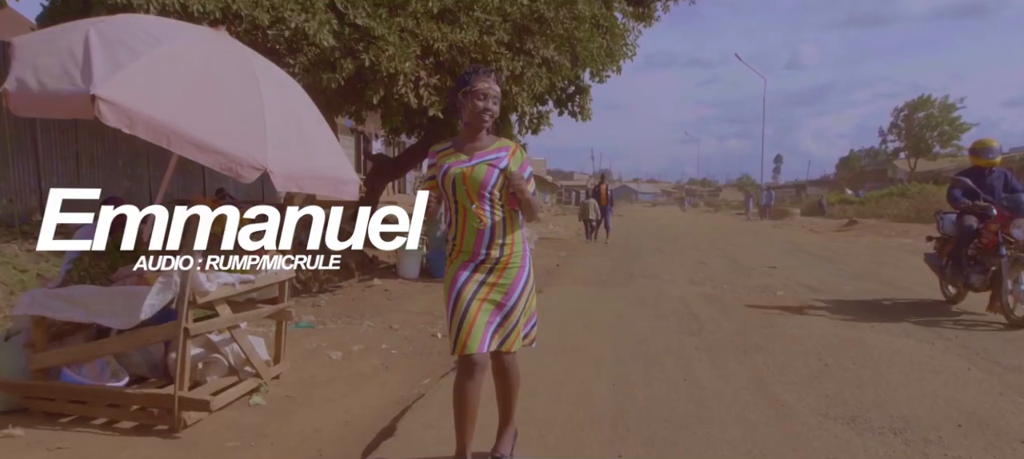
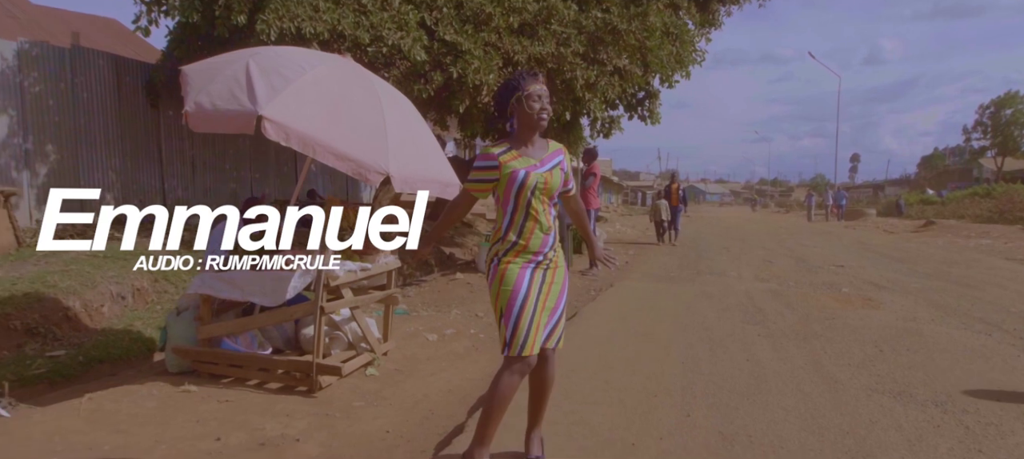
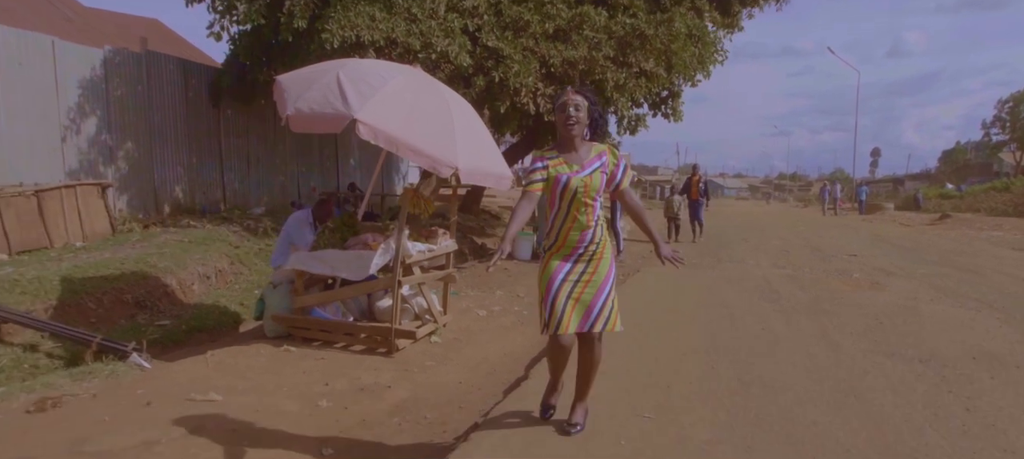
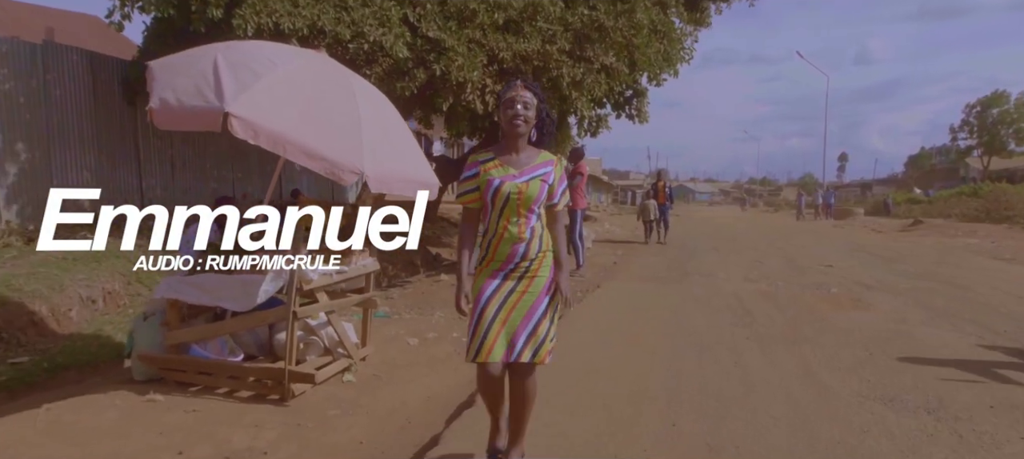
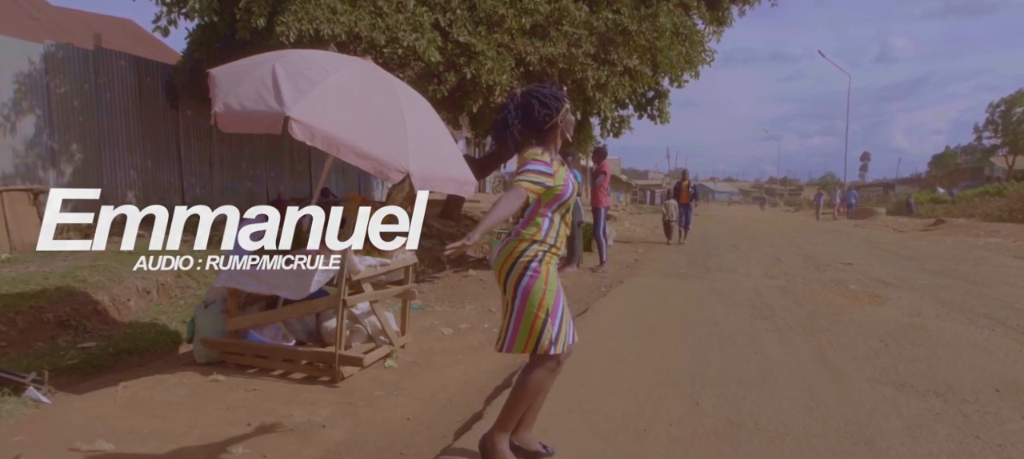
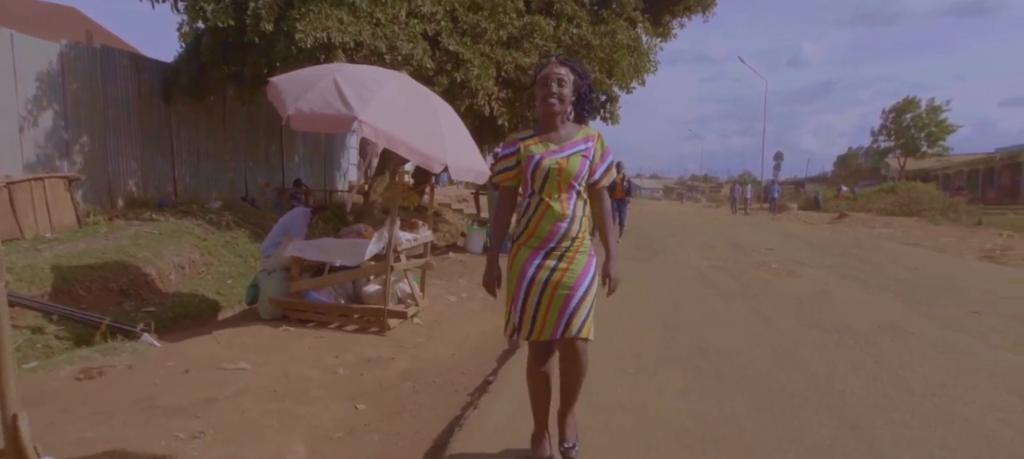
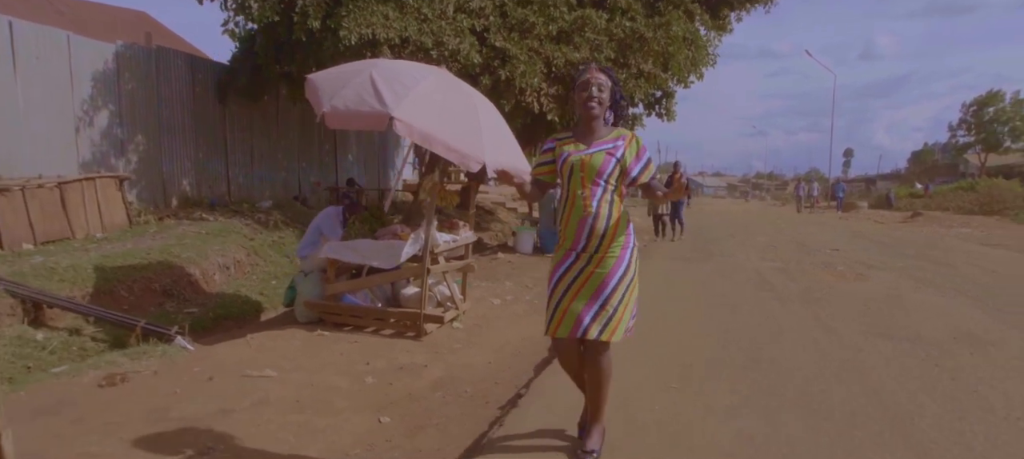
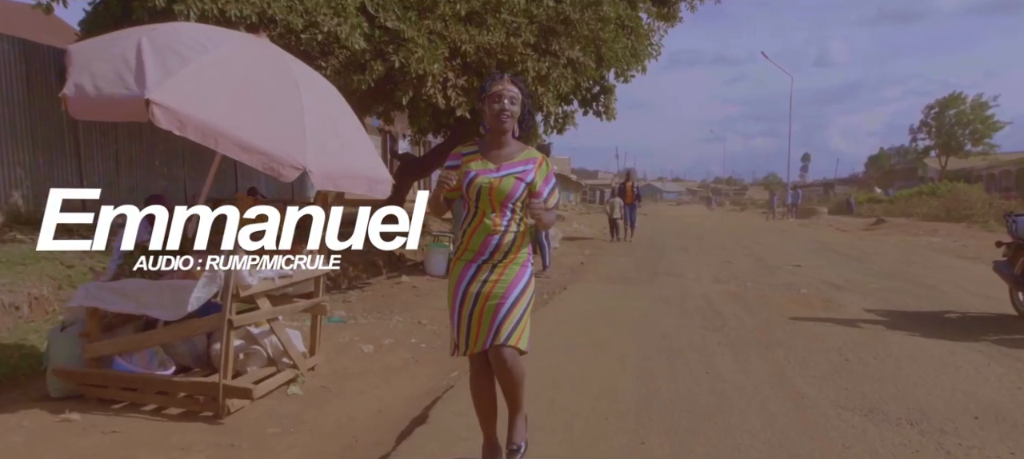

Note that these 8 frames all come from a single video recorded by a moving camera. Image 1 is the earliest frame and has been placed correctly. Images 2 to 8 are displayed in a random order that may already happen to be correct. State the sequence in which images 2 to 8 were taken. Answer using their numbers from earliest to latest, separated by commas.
8, 4, 2, 5, 3, 7, 6
